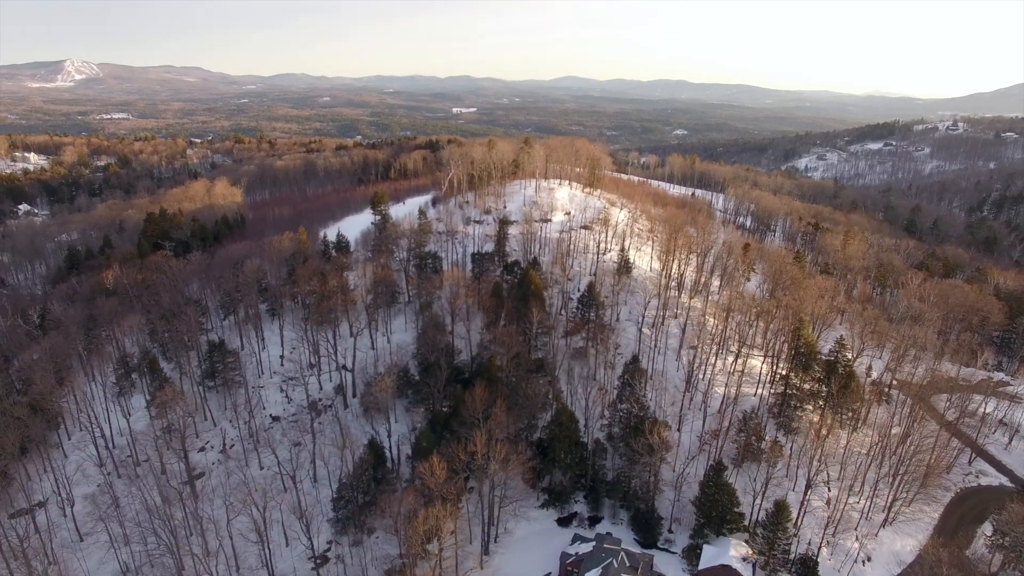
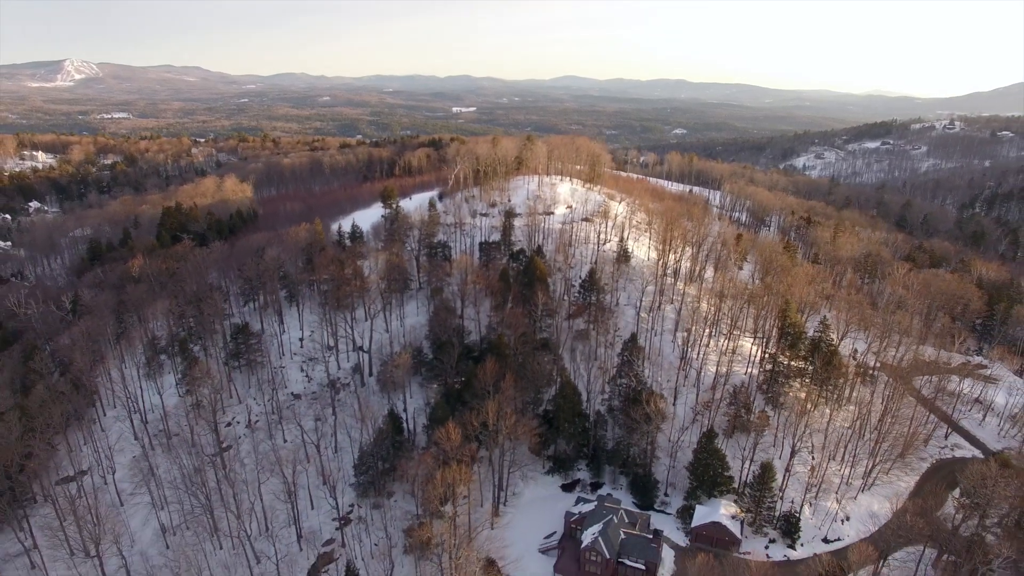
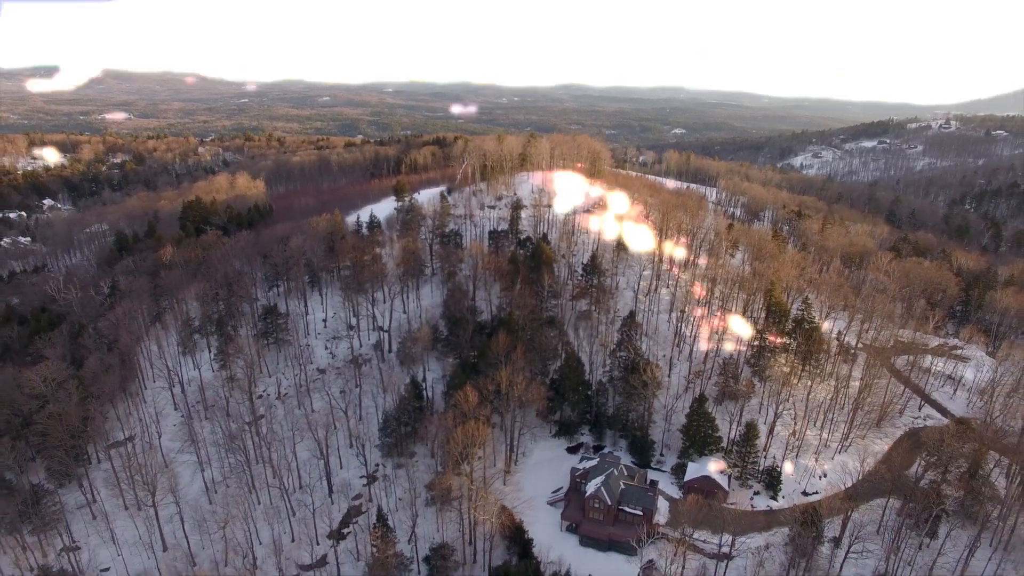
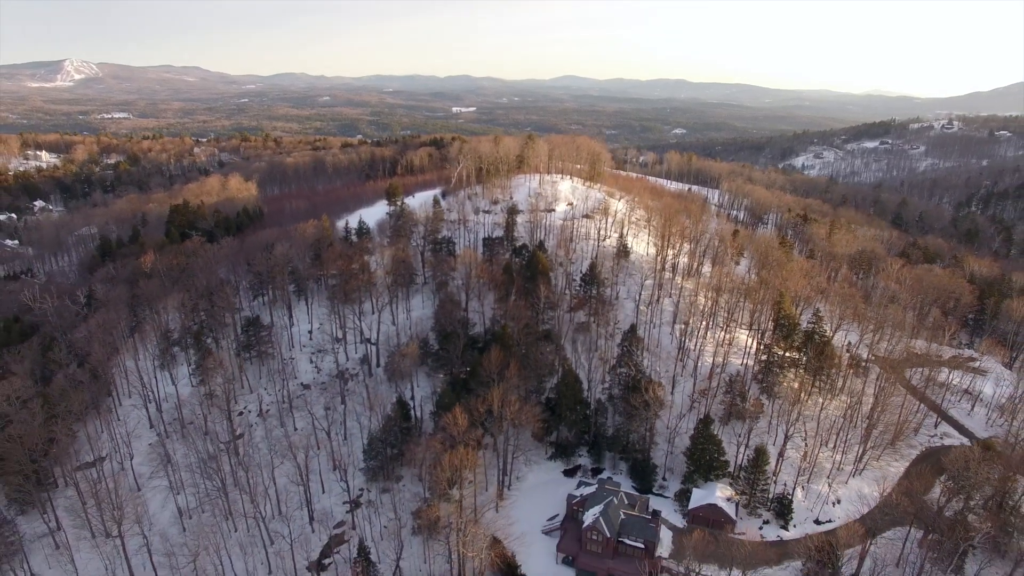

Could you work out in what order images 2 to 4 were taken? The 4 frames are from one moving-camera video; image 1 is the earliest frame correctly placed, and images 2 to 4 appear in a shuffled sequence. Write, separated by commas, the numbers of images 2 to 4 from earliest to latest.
2, 4, 3
